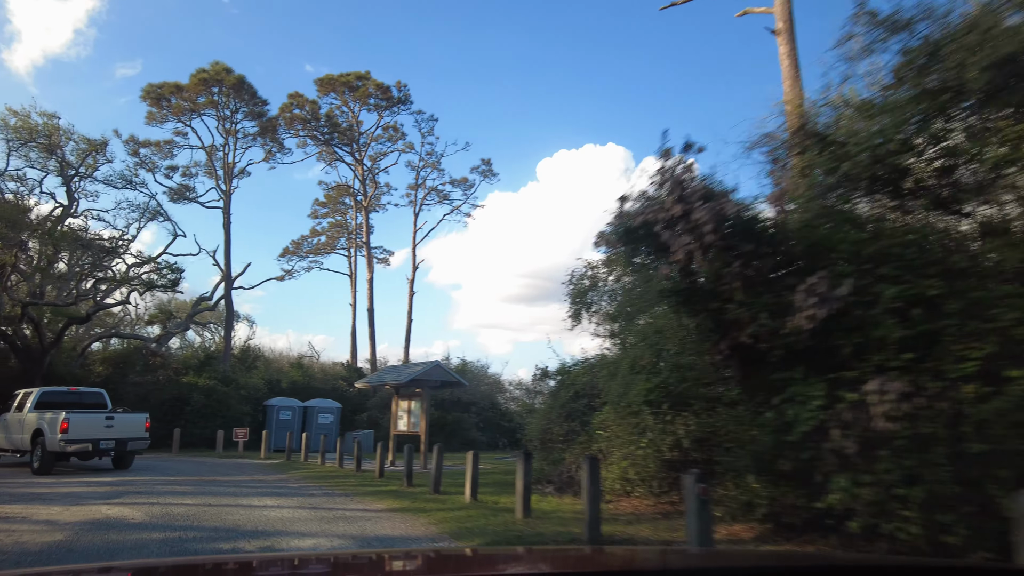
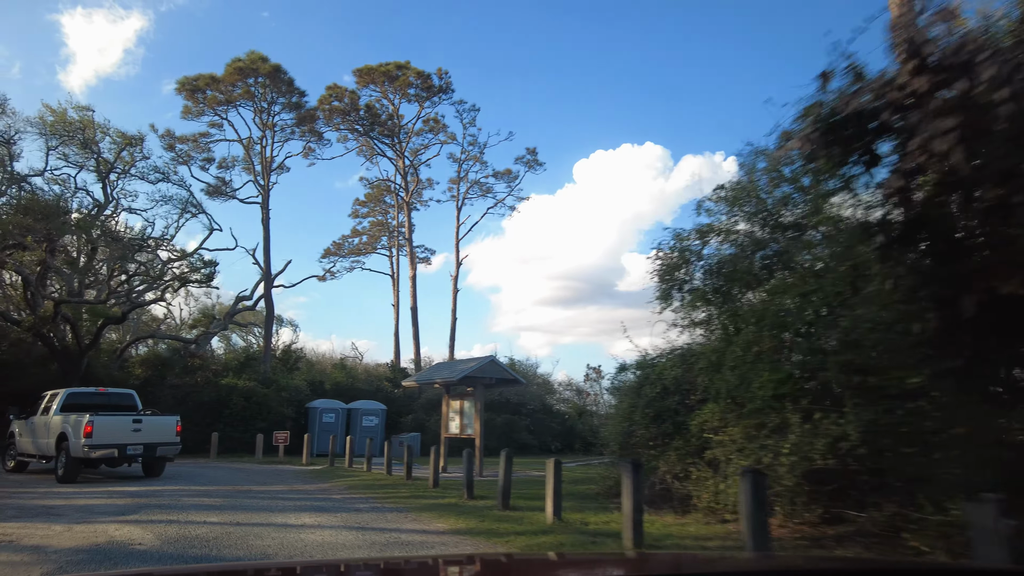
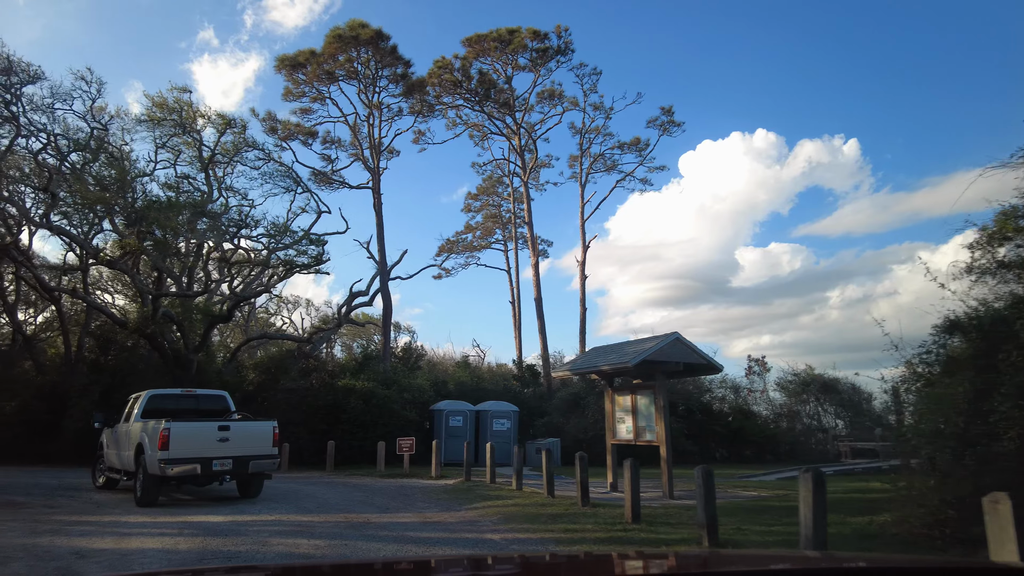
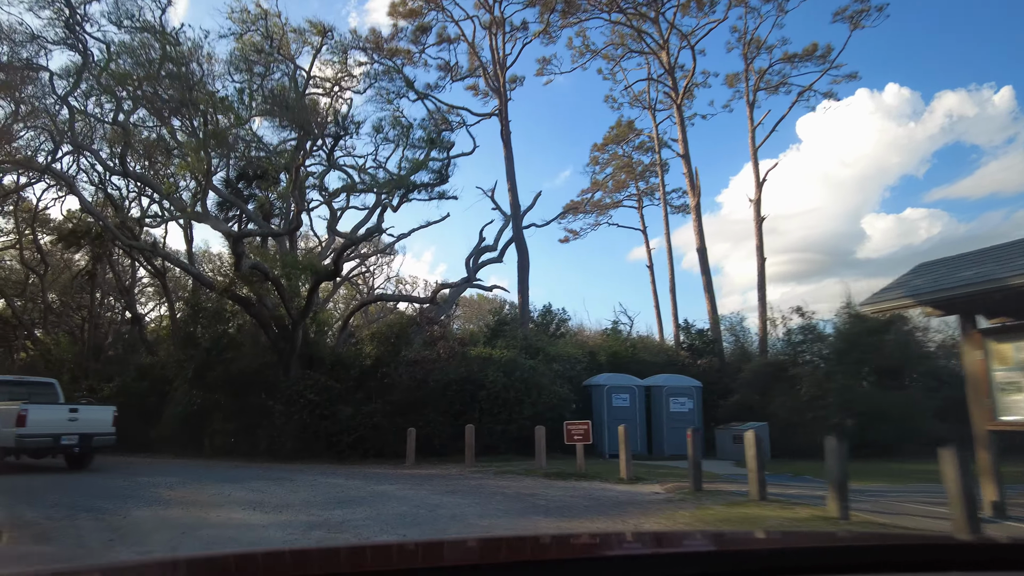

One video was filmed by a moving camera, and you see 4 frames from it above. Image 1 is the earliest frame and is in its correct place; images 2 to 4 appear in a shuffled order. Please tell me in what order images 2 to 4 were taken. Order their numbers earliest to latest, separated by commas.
2, 3, 4
